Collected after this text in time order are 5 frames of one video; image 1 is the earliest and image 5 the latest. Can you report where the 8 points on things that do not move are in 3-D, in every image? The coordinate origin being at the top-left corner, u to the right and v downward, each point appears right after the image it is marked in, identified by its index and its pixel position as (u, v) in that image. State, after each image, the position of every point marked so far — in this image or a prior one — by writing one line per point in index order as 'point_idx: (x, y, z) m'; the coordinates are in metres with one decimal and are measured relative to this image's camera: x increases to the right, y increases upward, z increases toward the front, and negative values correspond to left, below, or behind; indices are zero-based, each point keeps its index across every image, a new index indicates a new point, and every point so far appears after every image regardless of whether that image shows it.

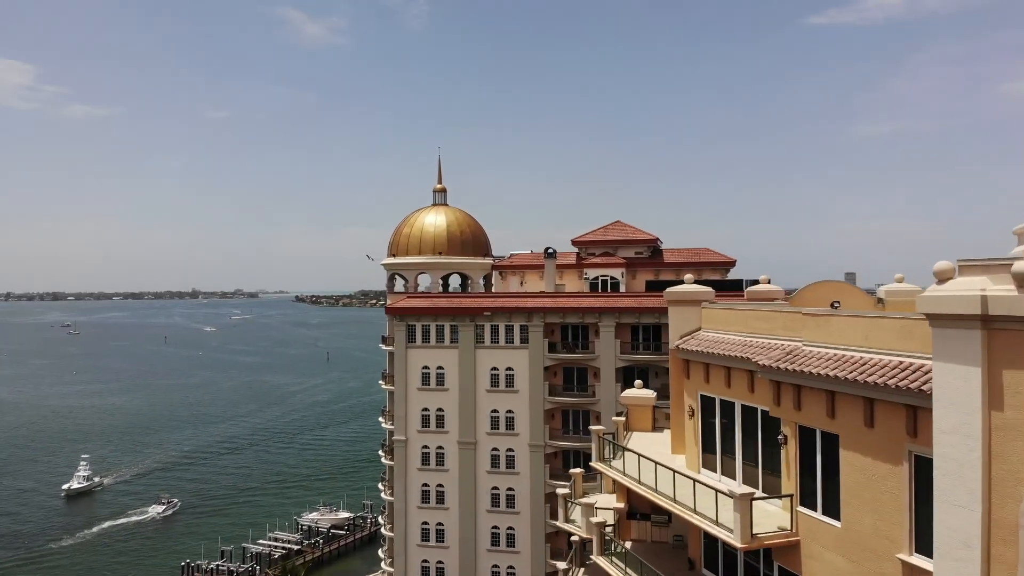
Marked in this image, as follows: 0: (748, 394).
0: (+6.8, -3.1, +19.6) m
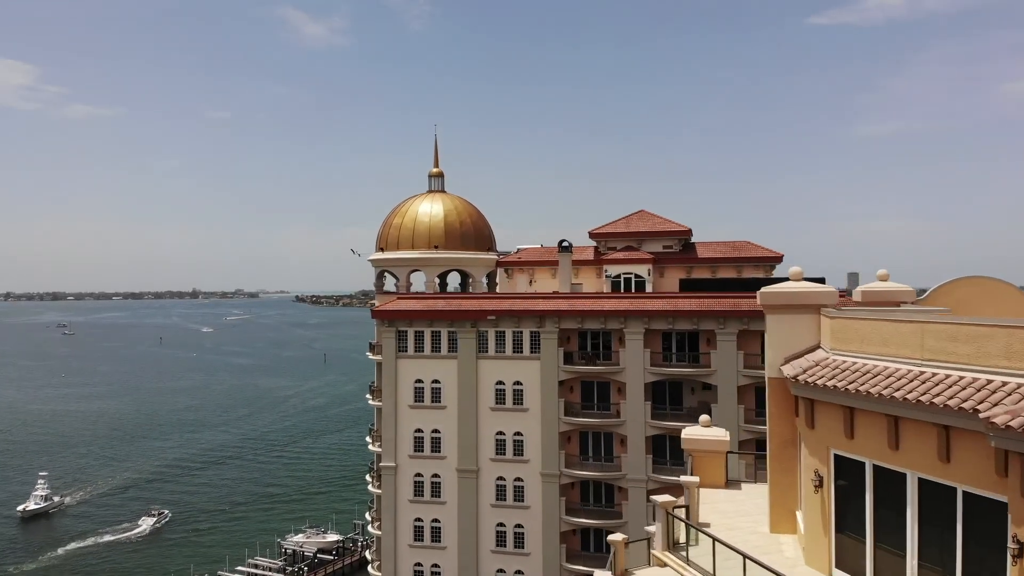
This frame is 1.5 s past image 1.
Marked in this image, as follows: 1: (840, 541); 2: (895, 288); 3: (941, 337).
0: (+7.3, -3.0, +11.7) m
1: (+6.8, -5.3, +14.0) m
2: (+10.9, 0.0, +19.3) m
3: (+7.9, -0.9, +12.4) m
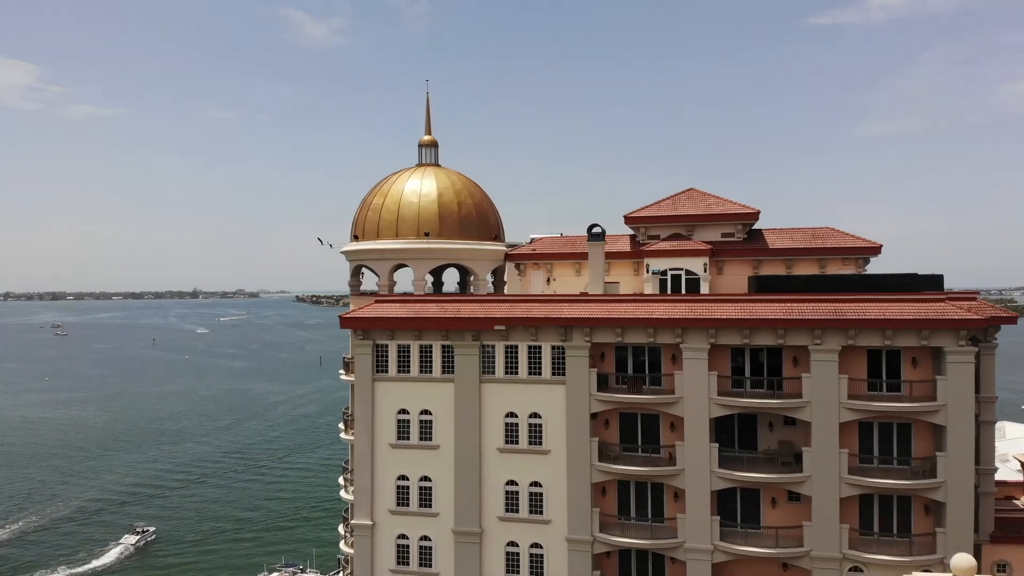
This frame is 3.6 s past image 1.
0: (+8.0, -3.0, +0.7) m
1: (+7.4, -5.3, +3.0) m
2: (+11.6, 0.0, +8.4) m
3: (+8.6, -0.9, +1.5) m
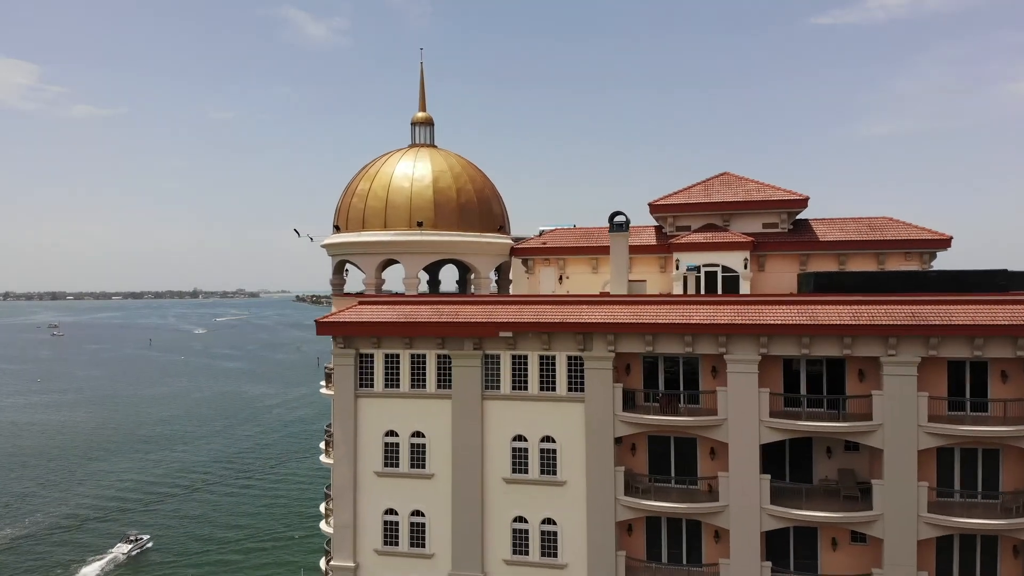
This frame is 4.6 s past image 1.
0: (+8.3, -3.0, -4.4) m
1: (+7.8, -5.2, -2.1) m
2: (+11.9, +0.1, +3.3) m
3: (+8.9, -0.9, -3.6) m
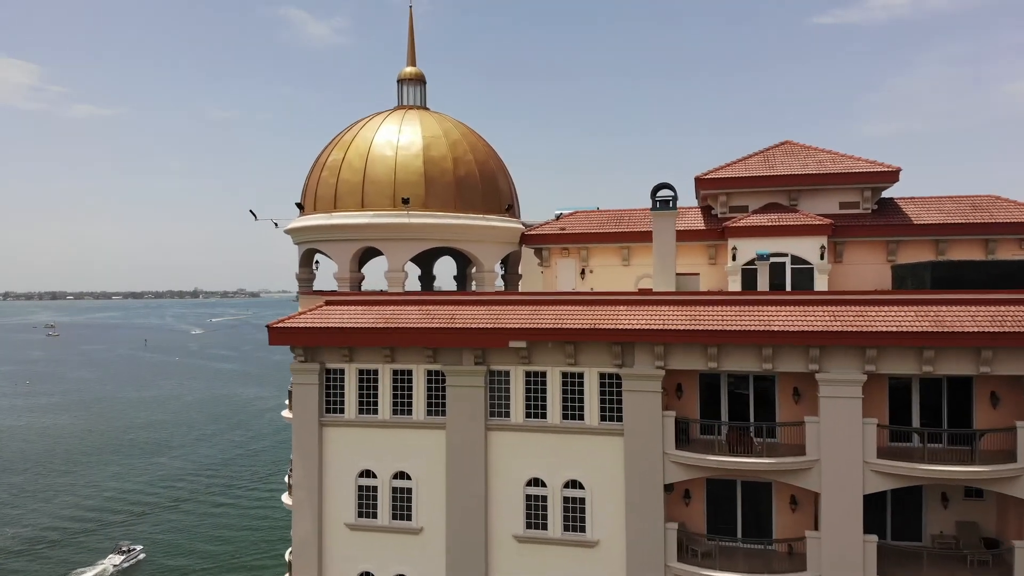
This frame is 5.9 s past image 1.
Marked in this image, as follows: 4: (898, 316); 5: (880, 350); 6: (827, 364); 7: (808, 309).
0: (+8.7, -2.9, -10.9) m
1: (+8.2, -5.1, -8.6) m
2: (+12.3, +0.2, -3.3) m
3: (+9.3, -0.7, -10.2) m
4: (+10.4, -0.8, +18.4) m
5: (+9.9, -1.7, +18.2) m
6: (+8.6, -2.1, +18.5) m
7: (+8.3, -0.6, +19.1) m
